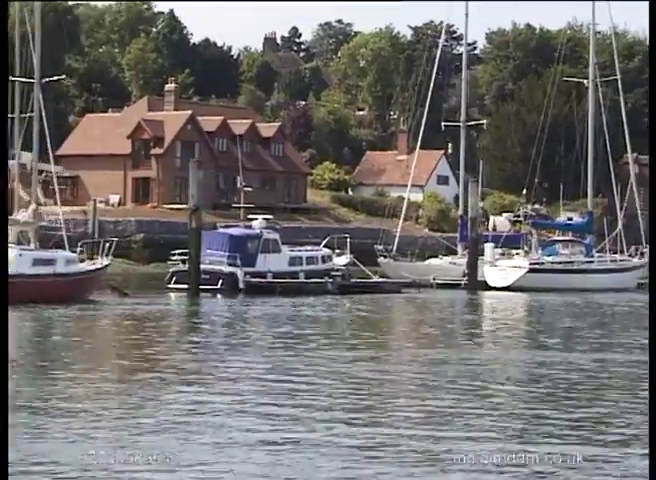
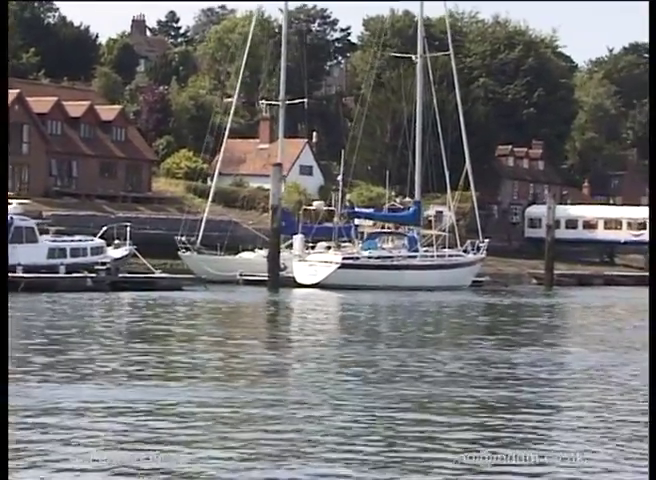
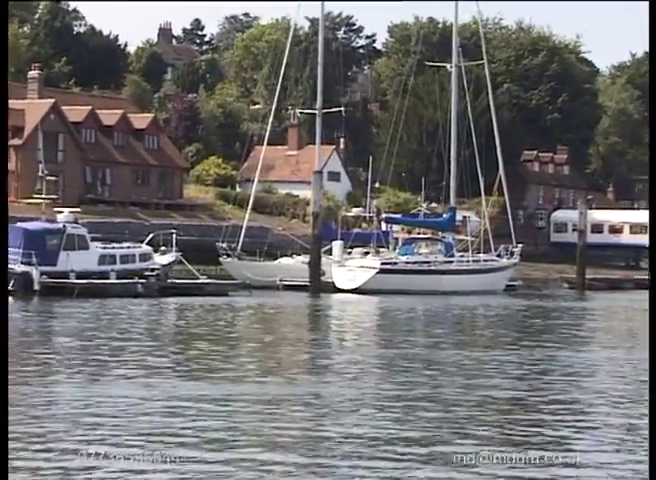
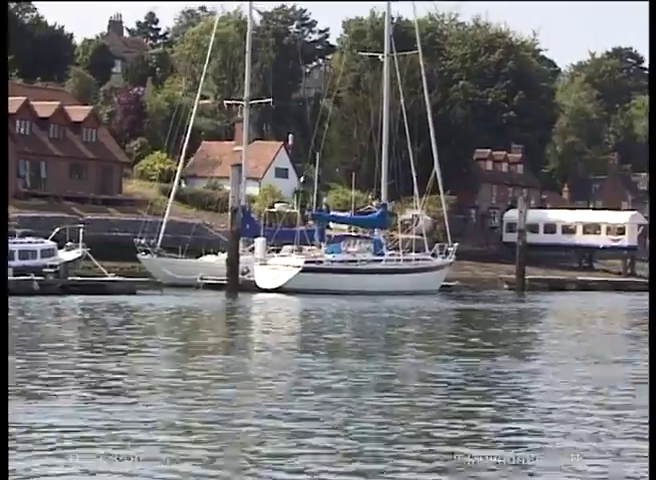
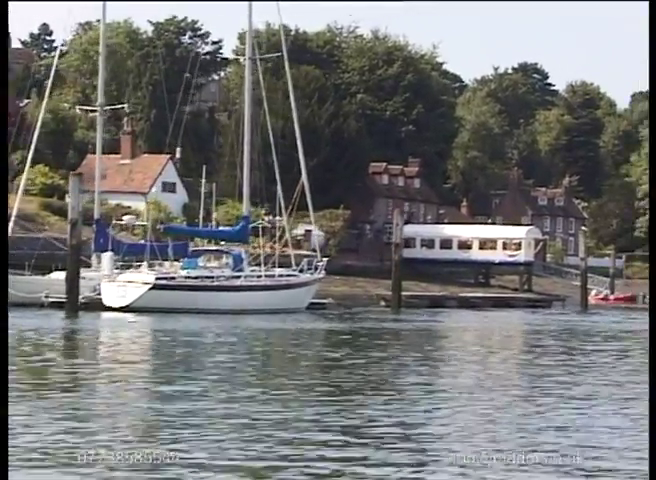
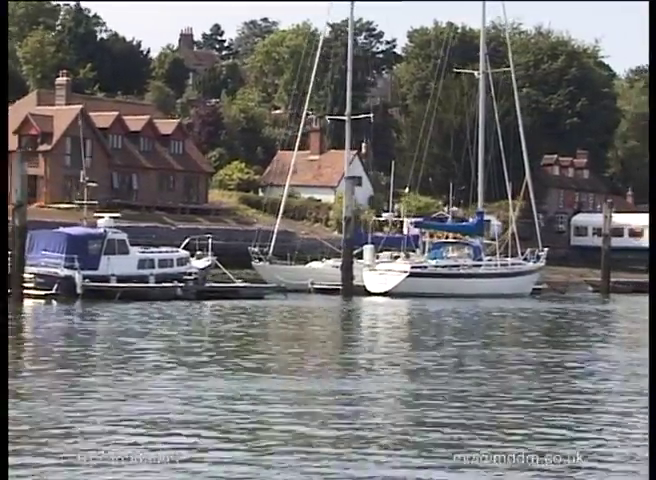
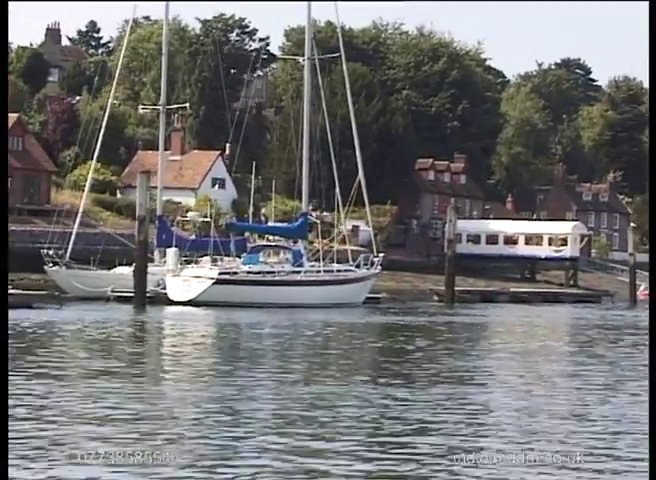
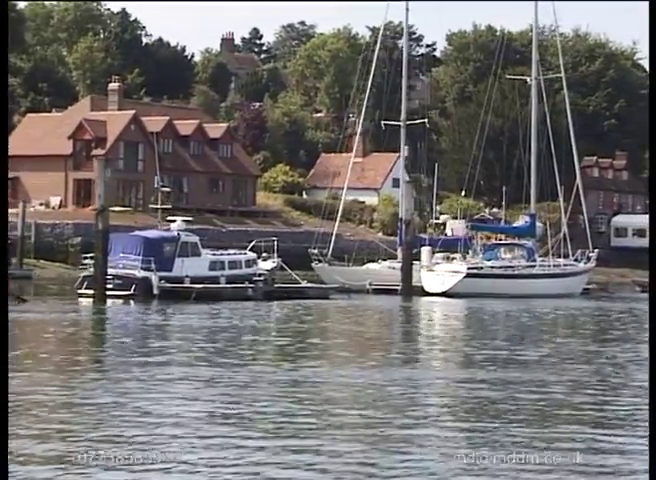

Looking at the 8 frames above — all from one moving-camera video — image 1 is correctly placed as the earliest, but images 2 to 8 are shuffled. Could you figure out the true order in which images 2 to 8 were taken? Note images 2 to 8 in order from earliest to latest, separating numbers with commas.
8, 6, 3, 2, 4, 7, 5
